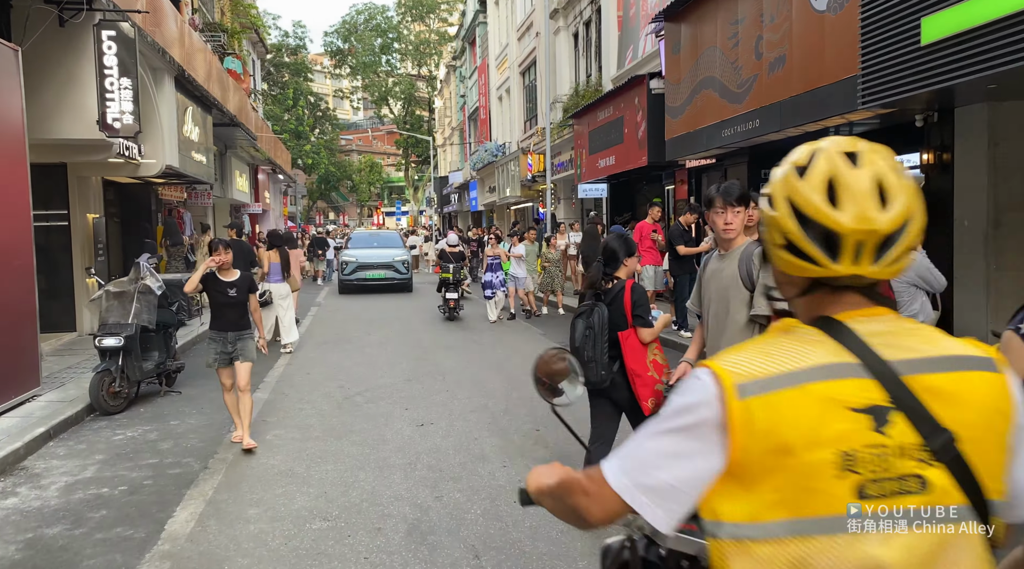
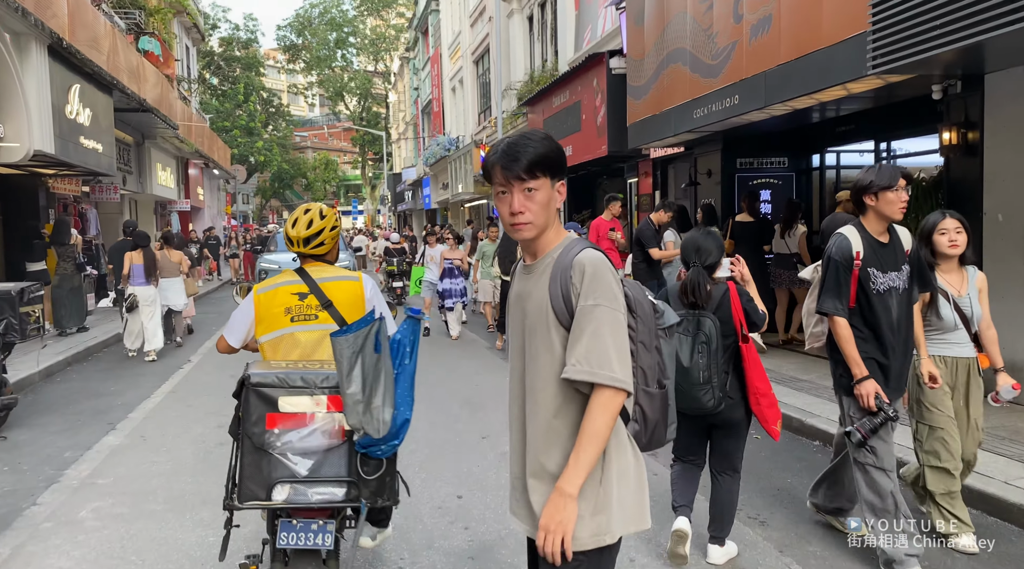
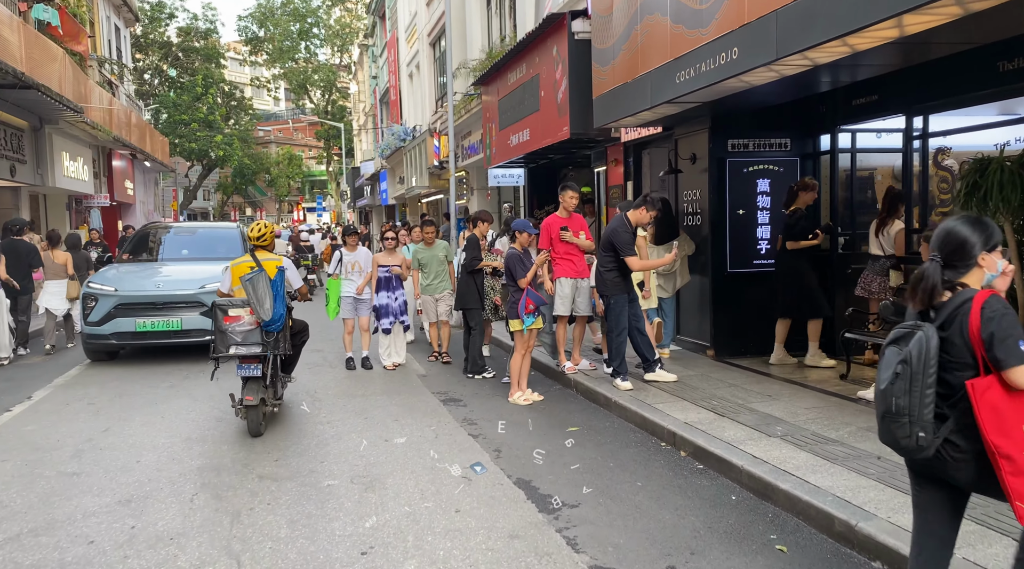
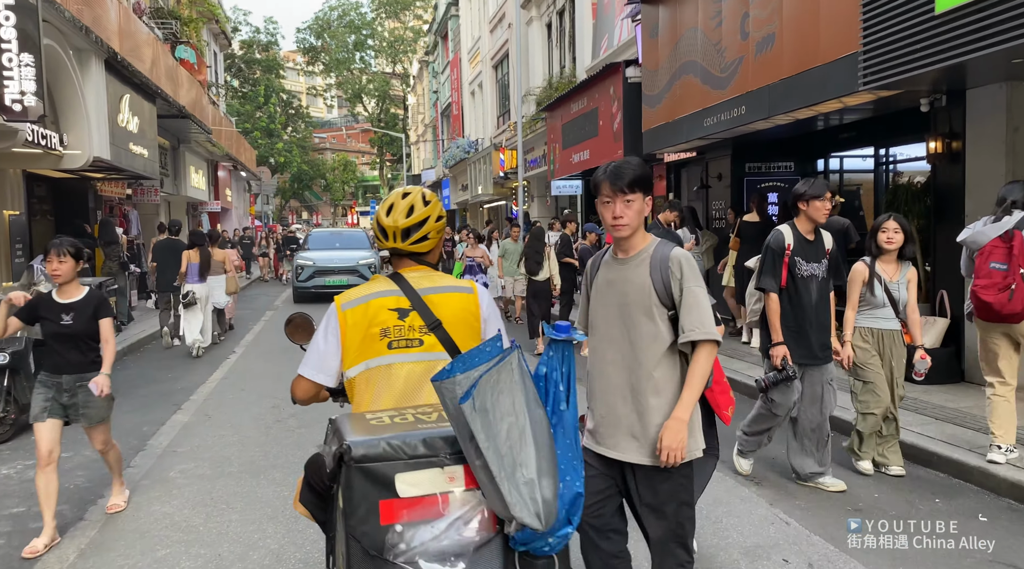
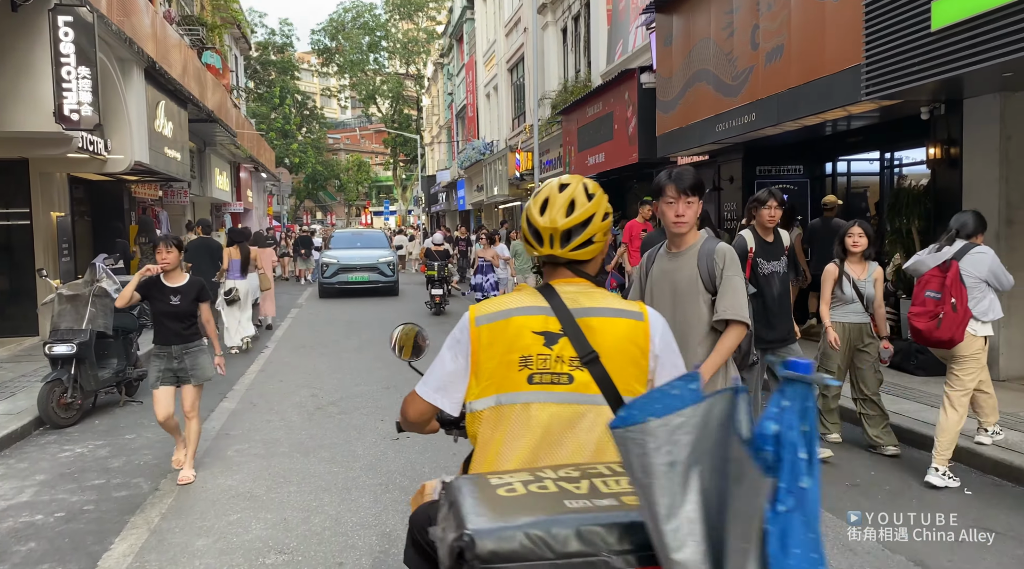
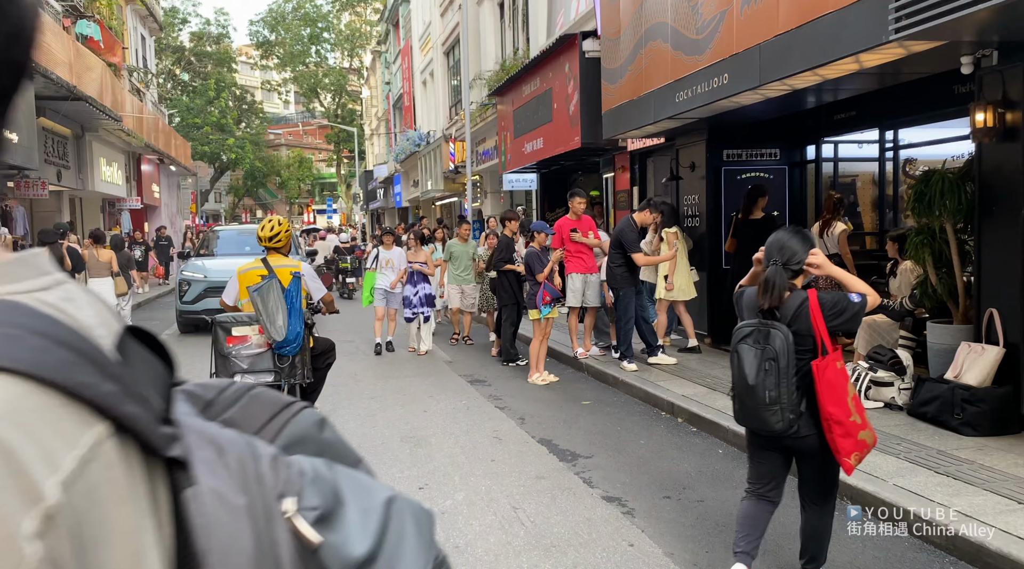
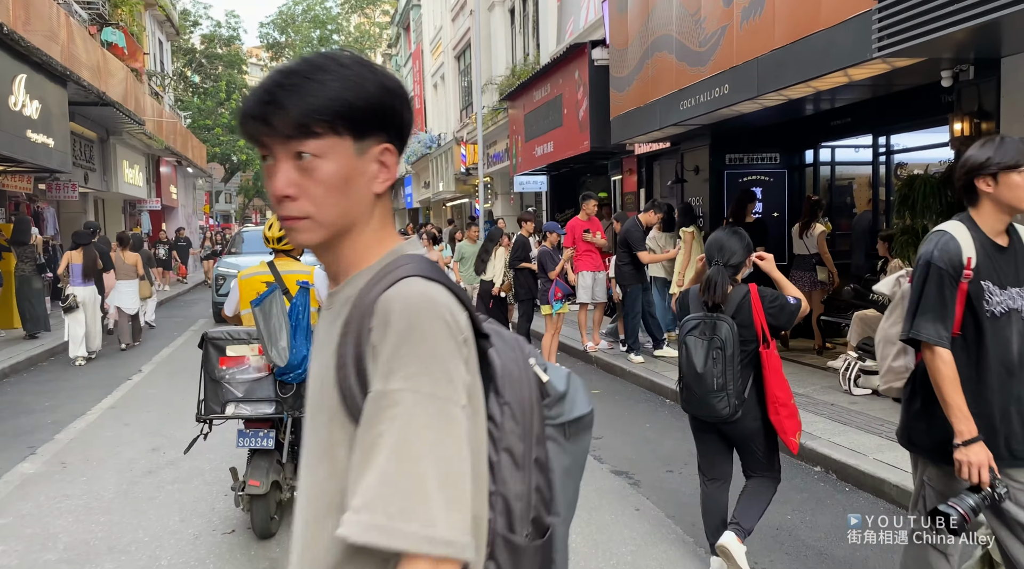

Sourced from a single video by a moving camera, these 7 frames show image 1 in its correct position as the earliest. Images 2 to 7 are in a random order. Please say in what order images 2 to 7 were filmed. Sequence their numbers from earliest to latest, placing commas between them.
5, 4, 2, 7, 6, 3
